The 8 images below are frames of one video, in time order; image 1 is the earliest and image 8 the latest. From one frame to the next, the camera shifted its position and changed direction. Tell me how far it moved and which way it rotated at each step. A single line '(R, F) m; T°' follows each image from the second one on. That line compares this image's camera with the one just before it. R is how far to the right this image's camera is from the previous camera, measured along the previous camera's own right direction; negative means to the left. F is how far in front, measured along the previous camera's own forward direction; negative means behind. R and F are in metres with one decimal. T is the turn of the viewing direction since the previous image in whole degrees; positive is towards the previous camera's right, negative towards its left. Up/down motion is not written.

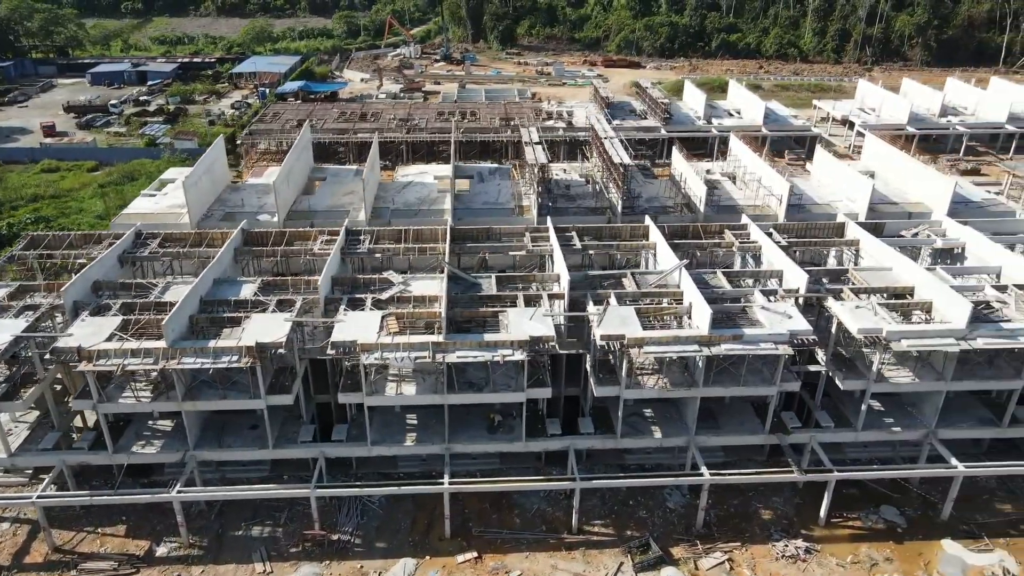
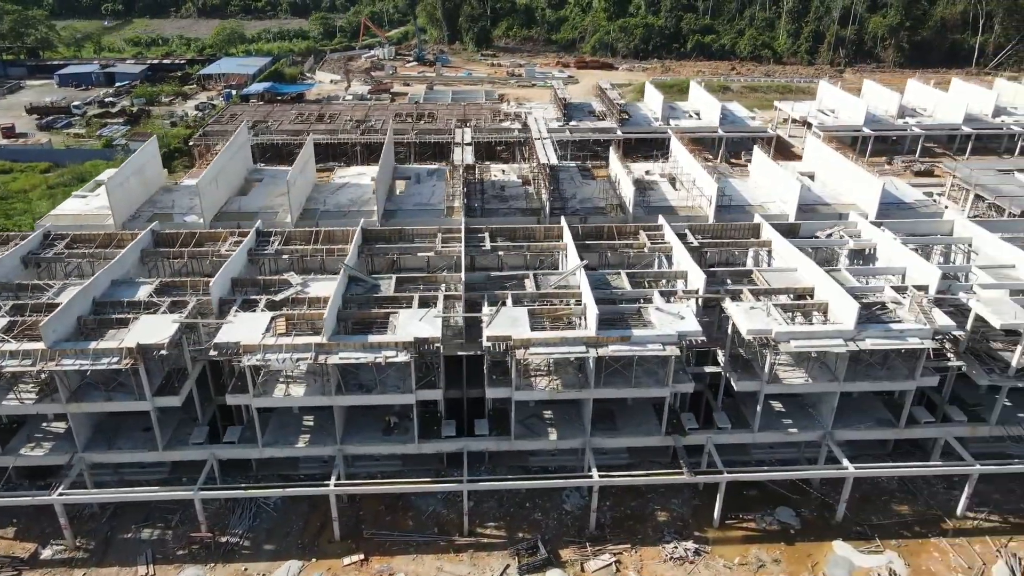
(+3.1, 0.0) m; 0°
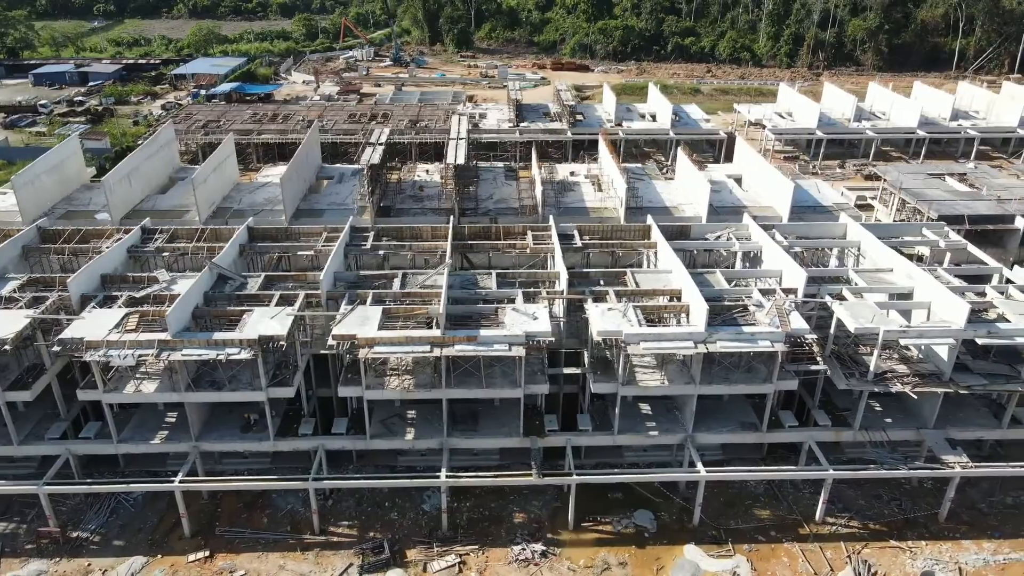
(+4.5, +0.1) m; -1°
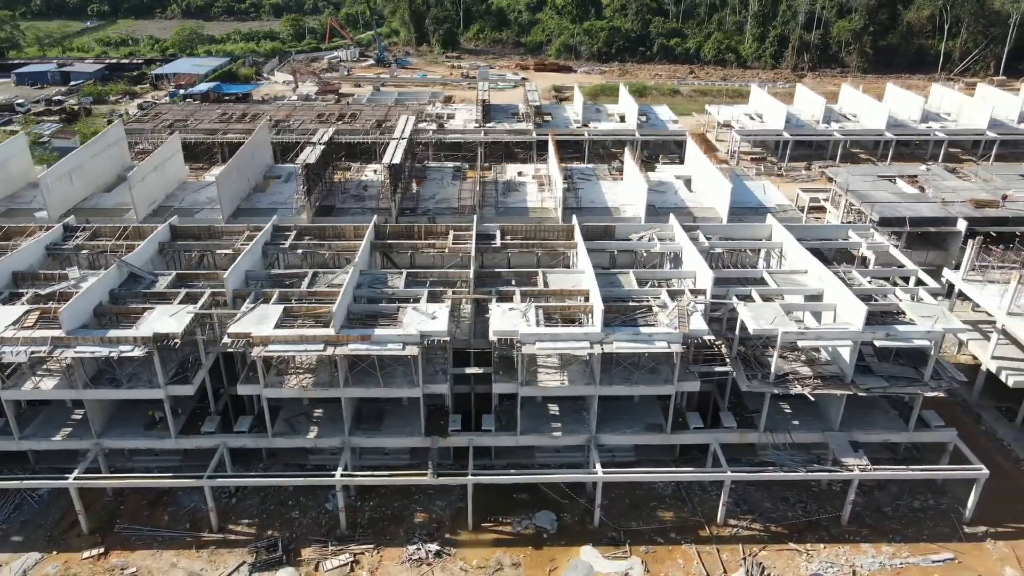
(+3.1, 0.0) m; -1°
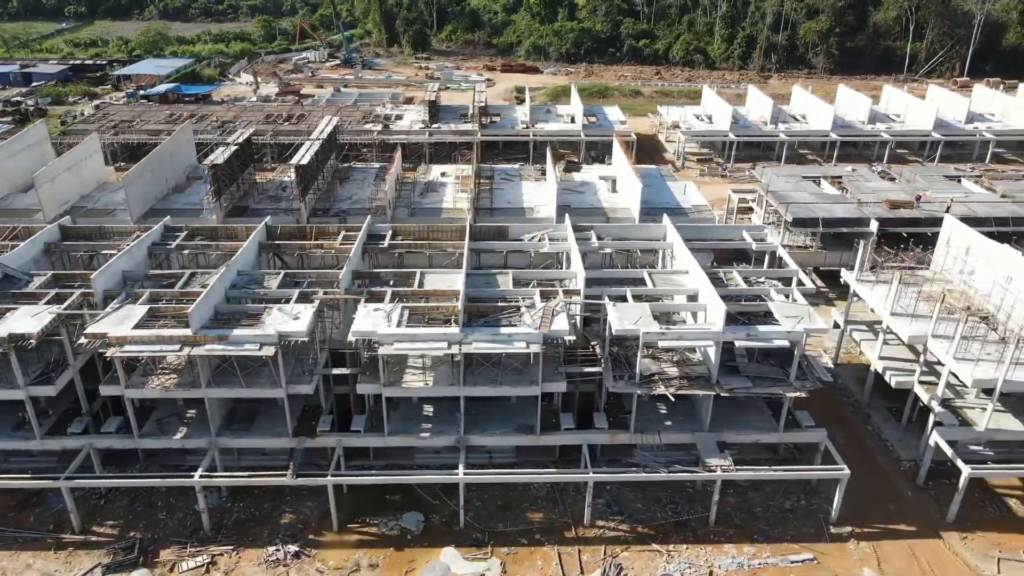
(+3.8, 0.0) m; 0°
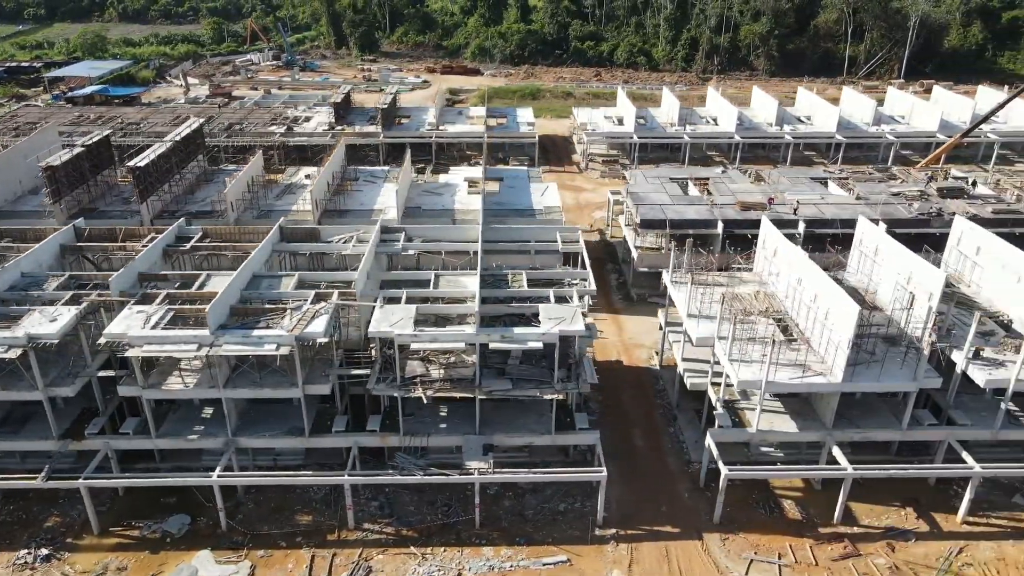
(+6.7, 0.0) m; 0°
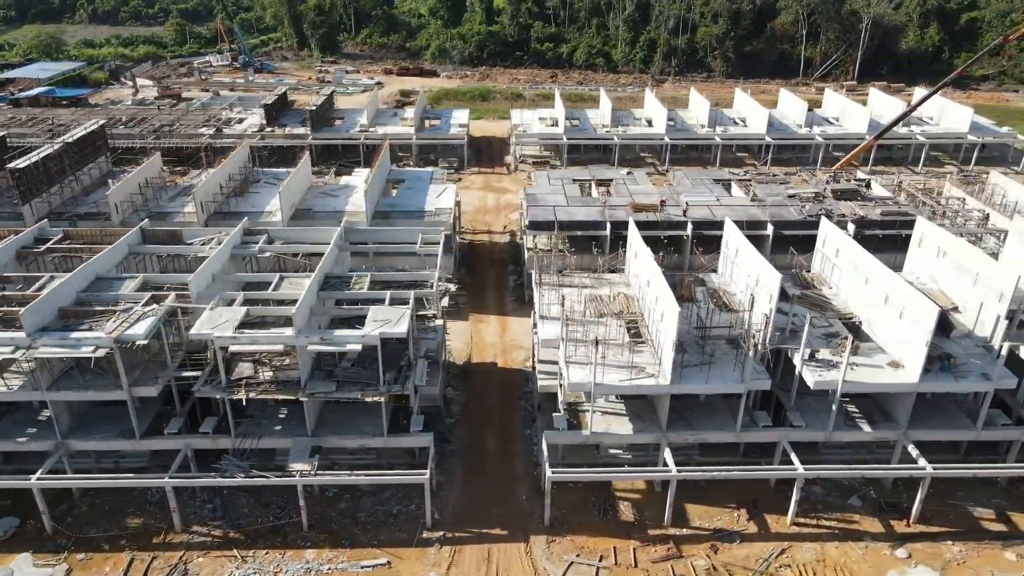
(+4.9, 0.0) m; 0°
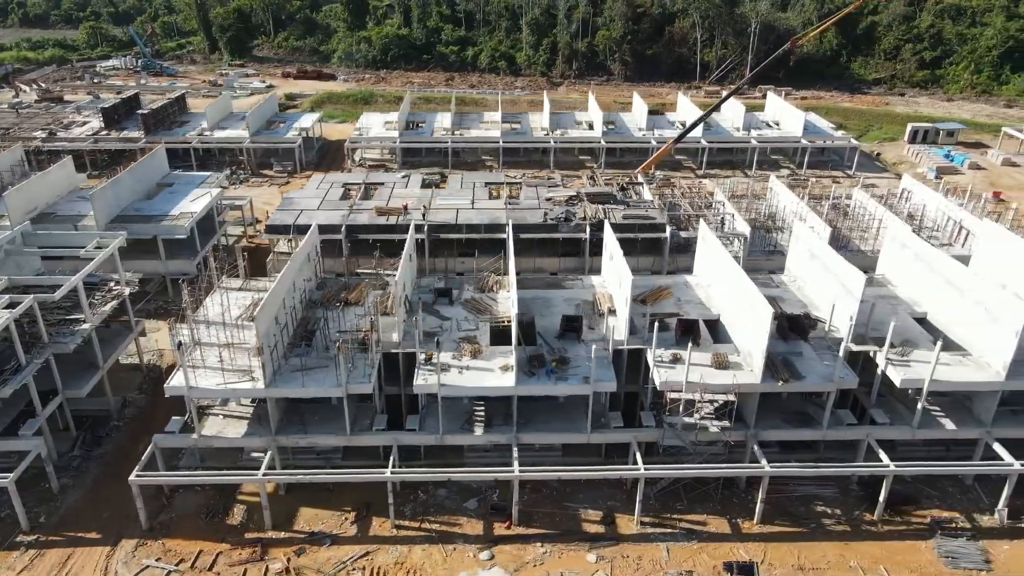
(+11.5, -0.1) m; 0°
